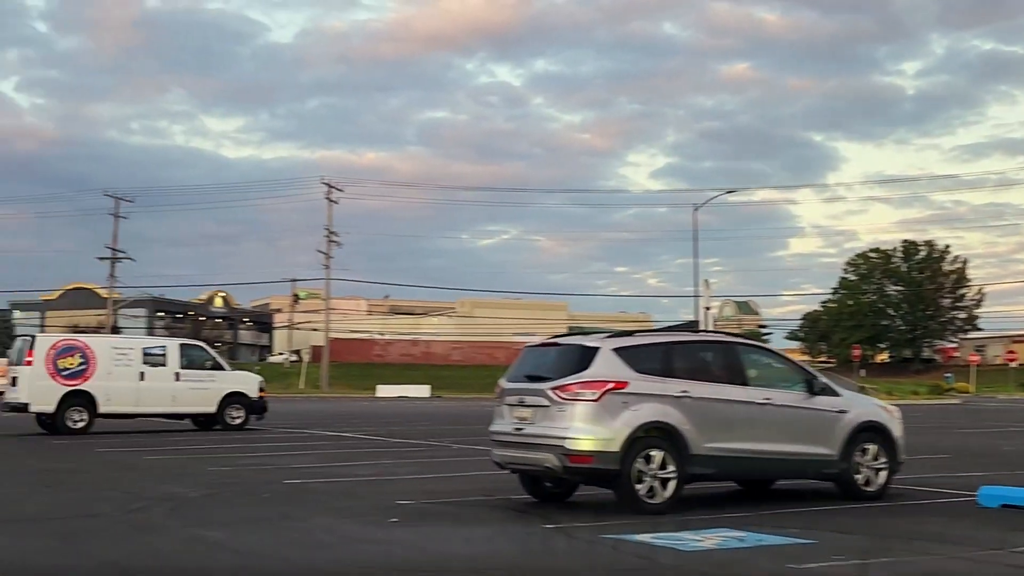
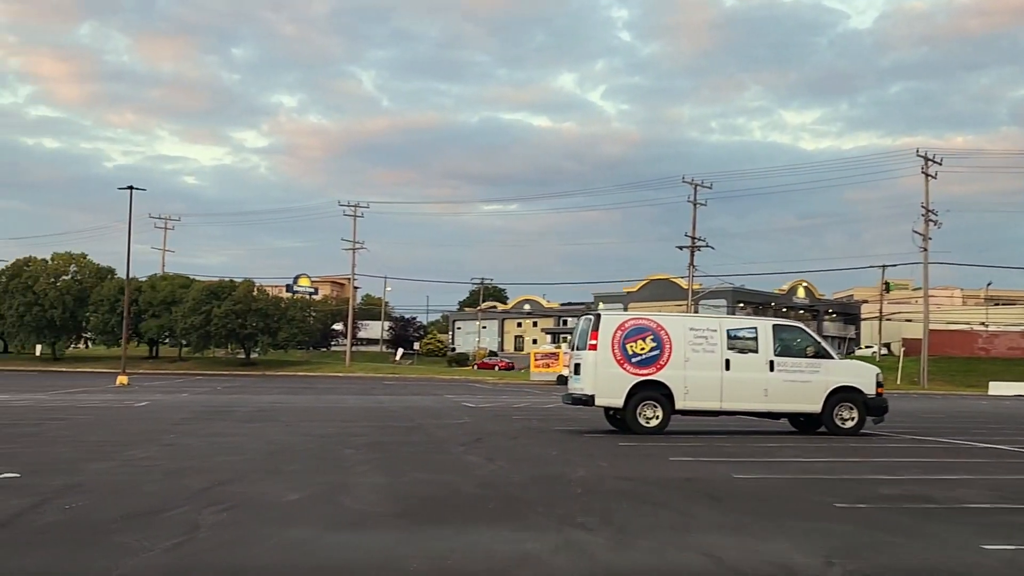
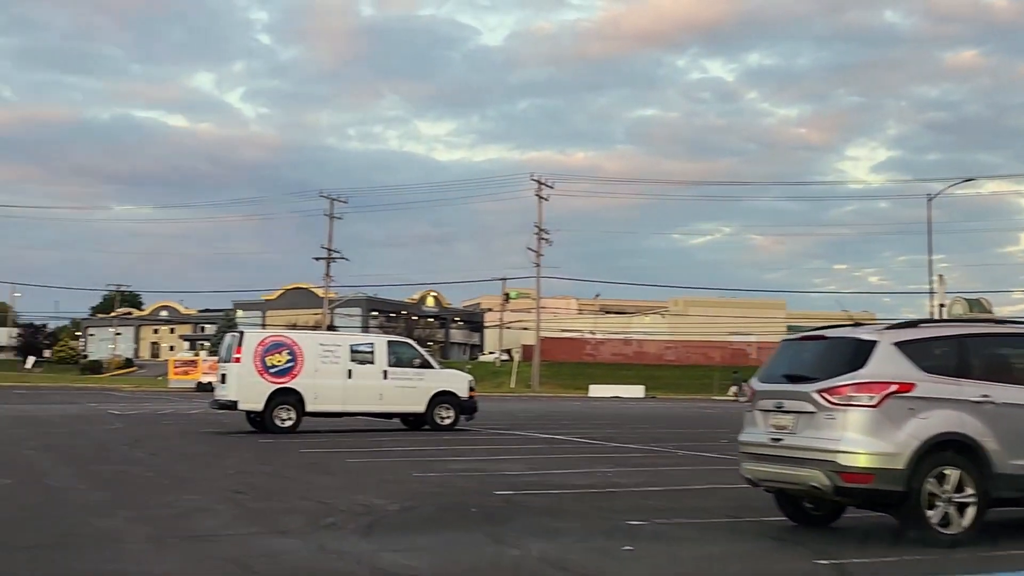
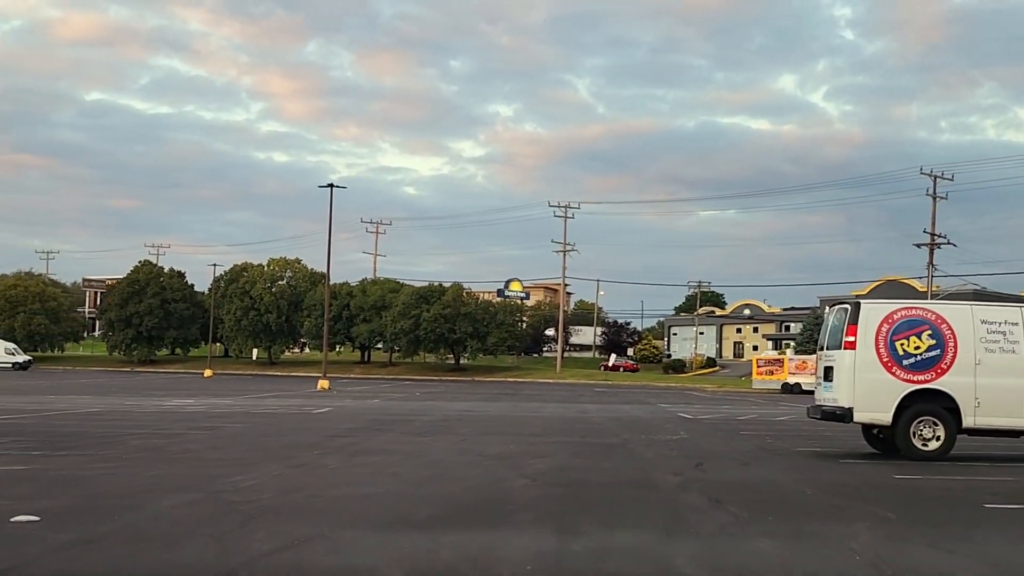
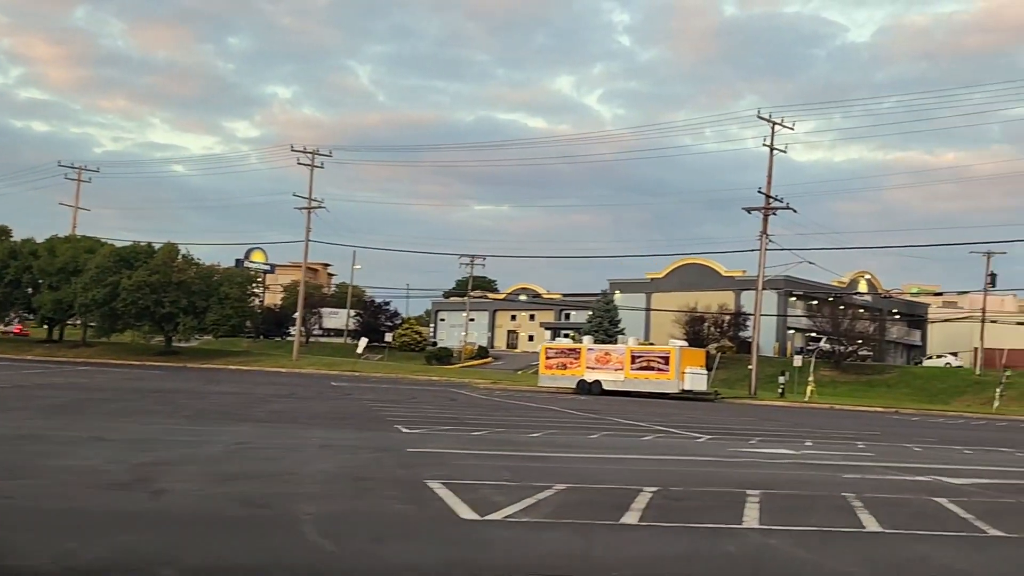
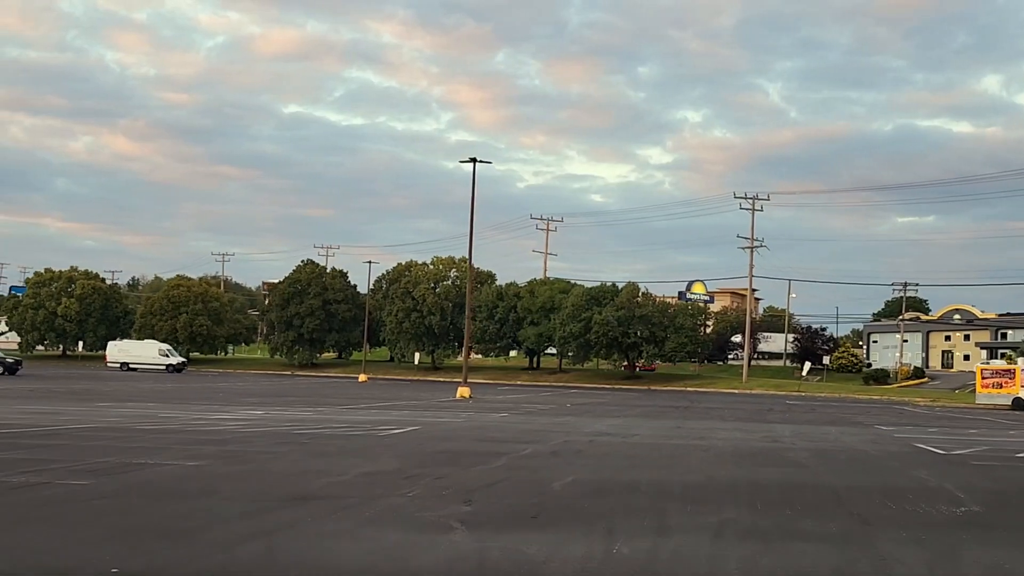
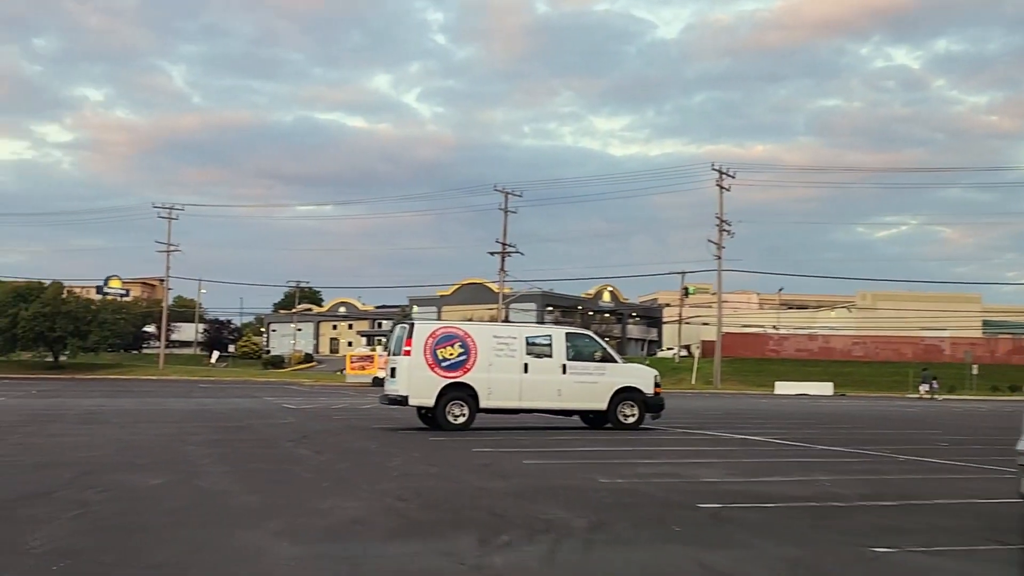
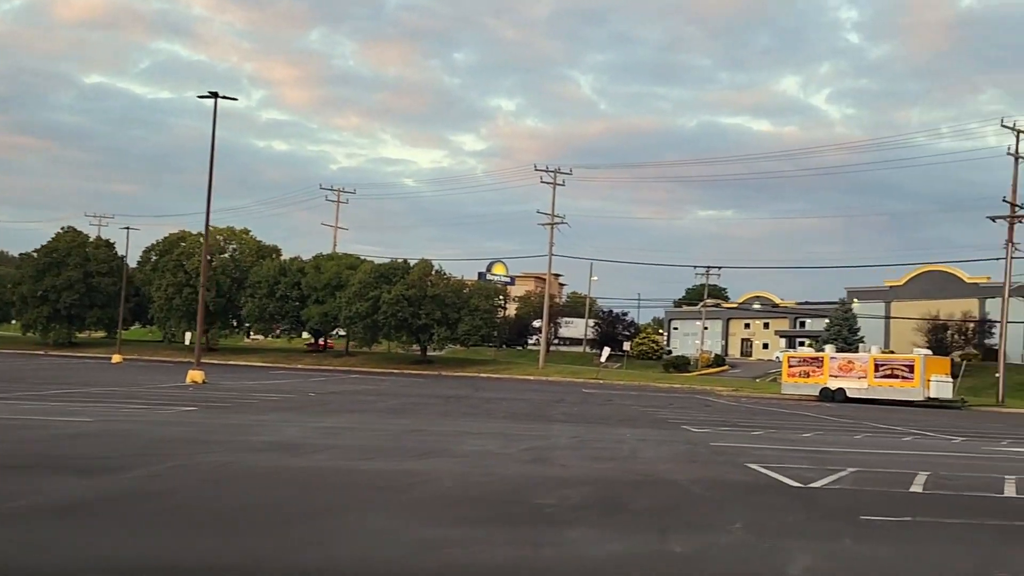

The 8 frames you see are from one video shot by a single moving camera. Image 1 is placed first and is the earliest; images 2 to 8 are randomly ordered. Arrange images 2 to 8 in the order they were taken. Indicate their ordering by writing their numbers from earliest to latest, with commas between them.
3, 7, 2, 4, 6, 8, 5
